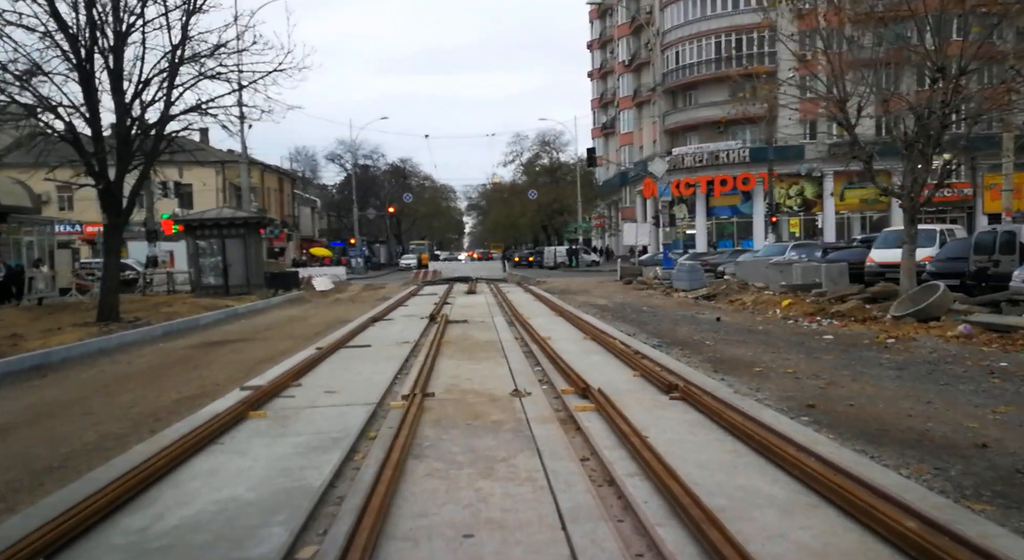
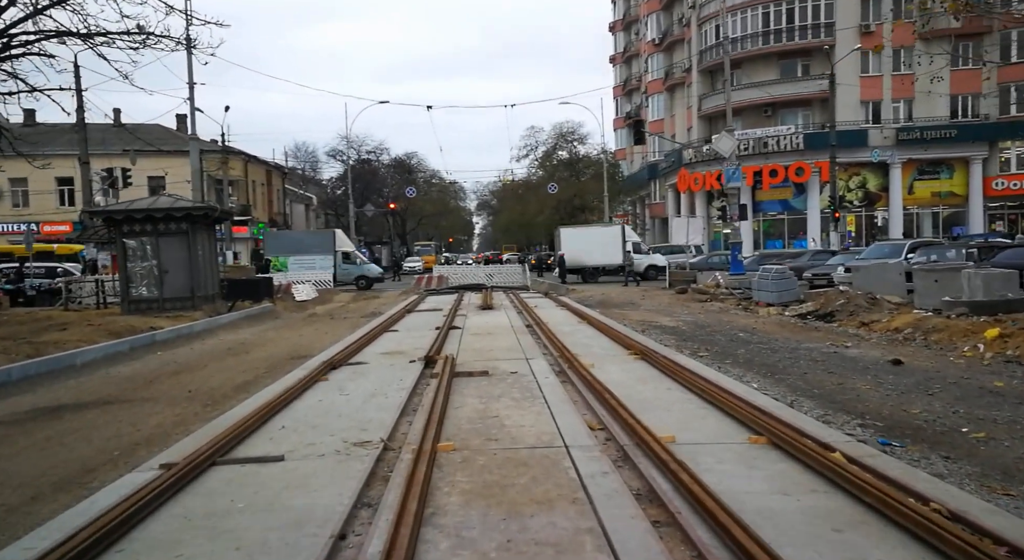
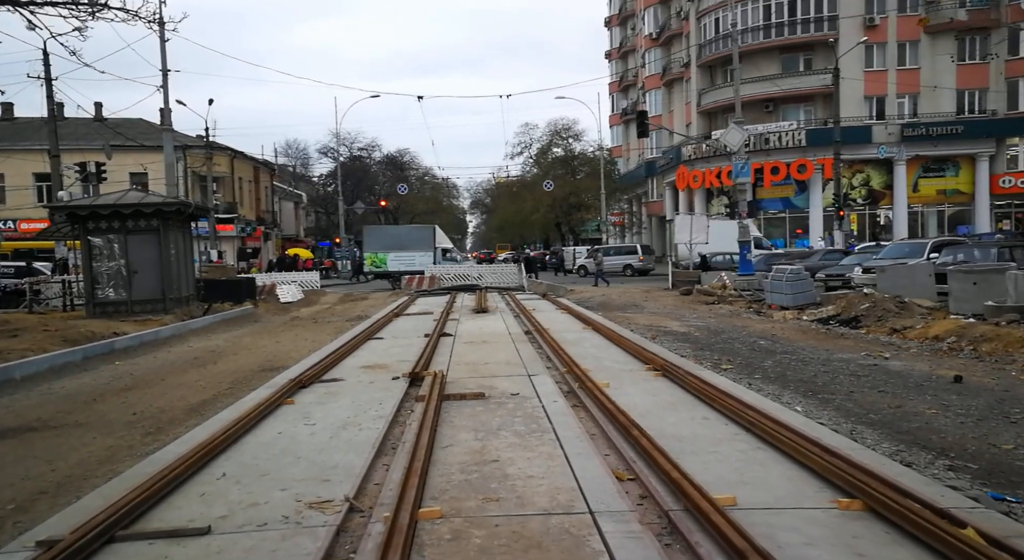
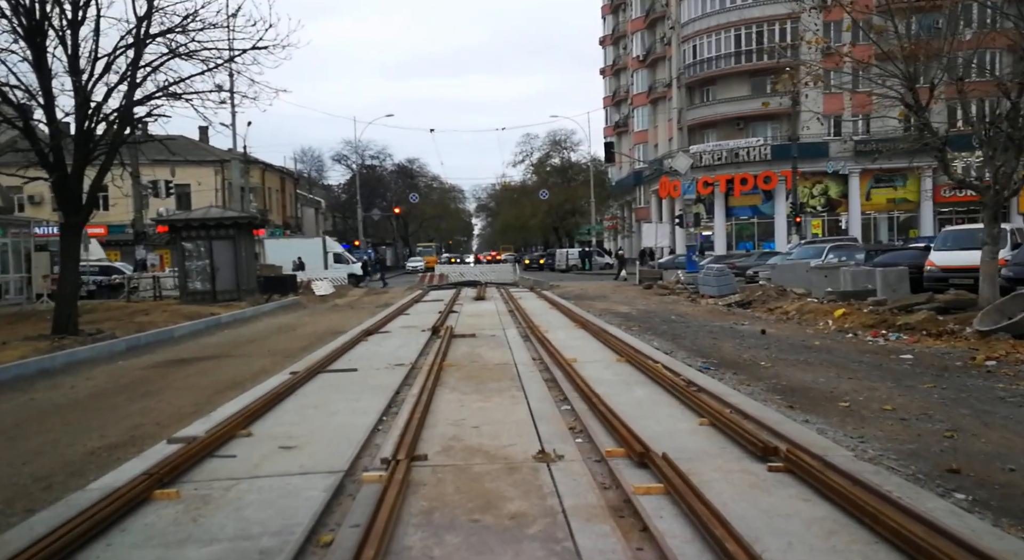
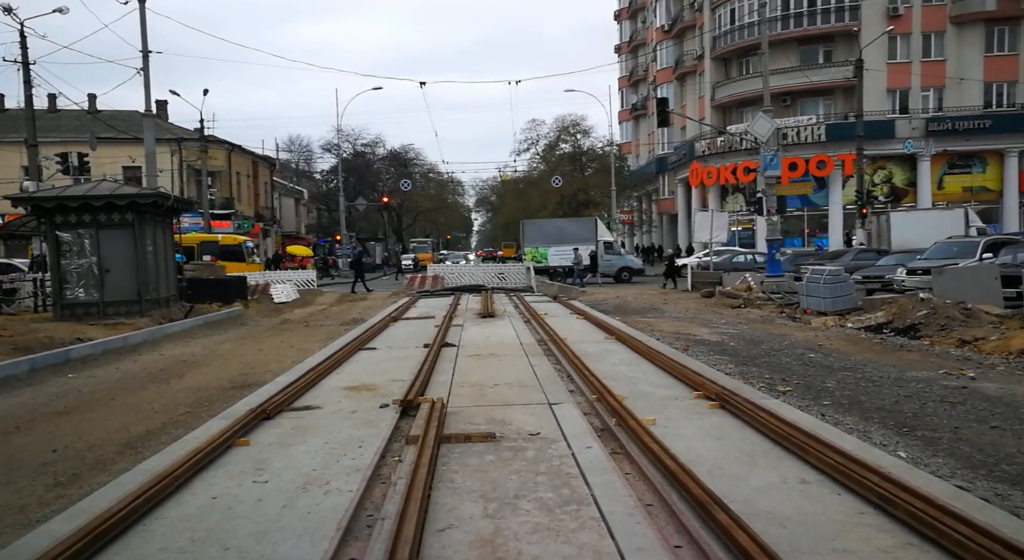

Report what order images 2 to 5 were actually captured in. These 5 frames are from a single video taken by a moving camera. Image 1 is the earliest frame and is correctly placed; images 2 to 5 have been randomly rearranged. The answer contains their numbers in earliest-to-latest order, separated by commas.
4, 2, 3, 5
